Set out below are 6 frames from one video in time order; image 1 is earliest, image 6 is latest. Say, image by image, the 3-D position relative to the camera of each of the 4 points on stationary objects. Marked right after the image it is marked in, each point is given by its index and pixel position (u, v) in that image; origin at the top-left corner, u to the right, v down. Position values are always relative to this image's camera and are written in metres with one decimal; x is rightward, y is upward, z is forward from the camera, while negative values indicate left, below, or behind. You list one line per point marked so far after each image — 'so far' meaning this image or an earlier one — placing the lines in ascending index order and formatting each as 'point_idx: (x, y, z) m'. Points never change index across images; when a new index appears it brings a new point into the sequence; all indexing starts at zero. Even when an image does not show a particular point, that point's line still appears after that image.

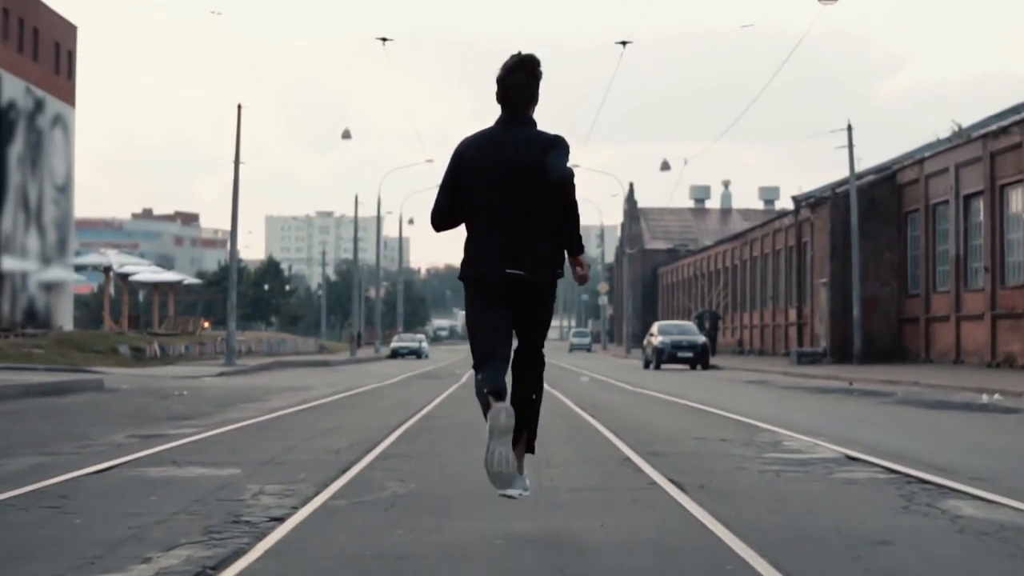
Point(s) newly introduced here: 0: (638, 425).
0: (+1.5, -1.6, +15.6) m
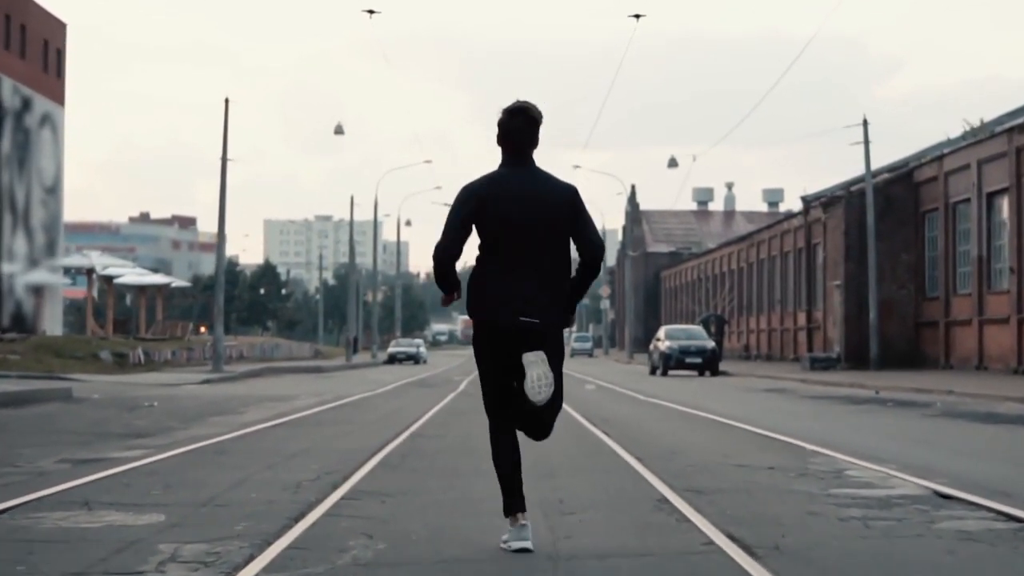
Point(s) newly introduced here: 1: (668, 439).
0: (+1.5, -1.6, +13.2) m
1: (+1.6, -1.6, +14.4) m
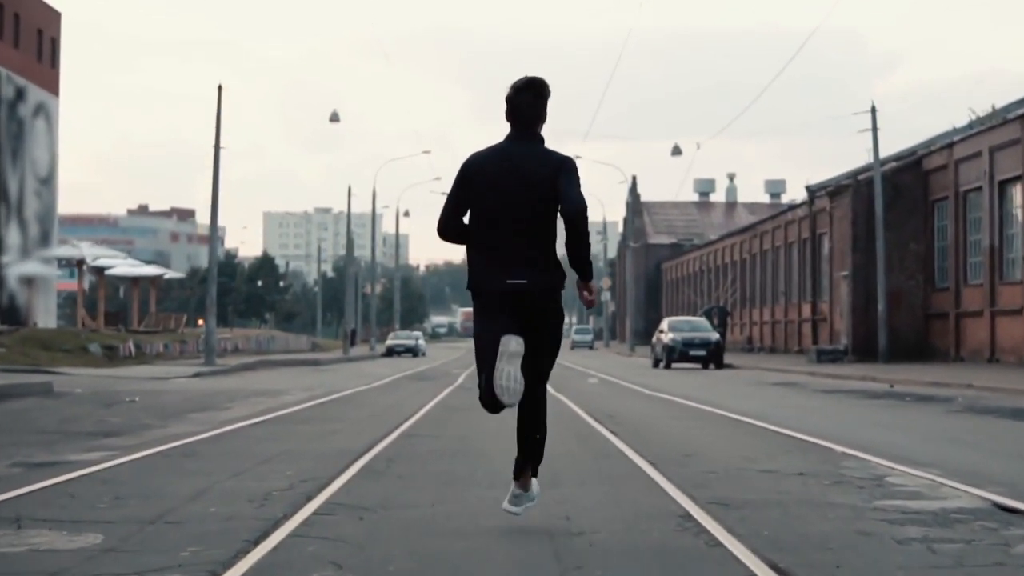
0: (+1.5, -1.4, +12.0) m
1: (+1.6, -1.5, +13.2) m
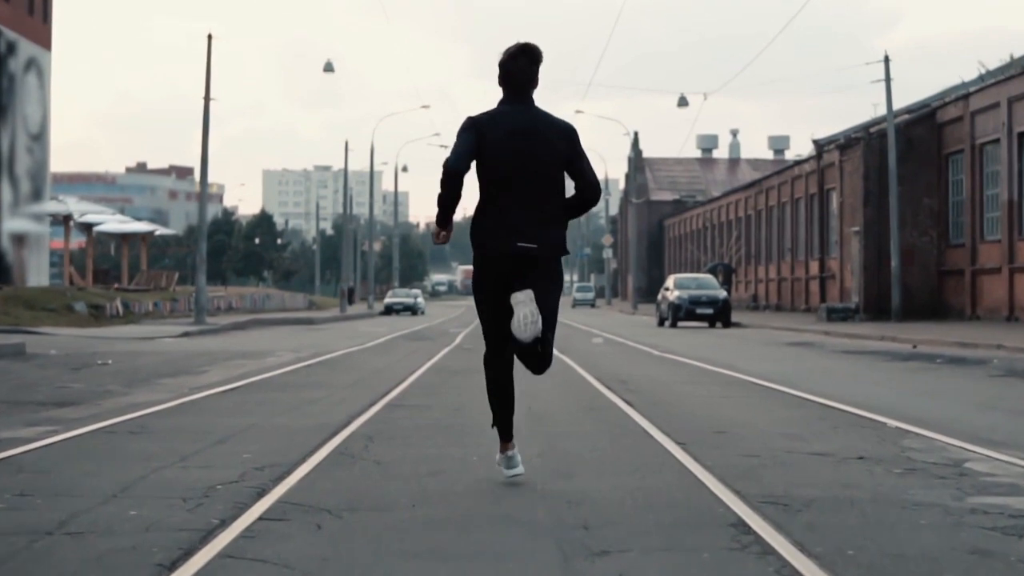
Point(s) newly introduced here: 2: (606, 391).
0: (+1.5, -1.0, +10.3) m
1: (+1.6, -1.1, +11.5) m
2: (+1.0, -1.1, +14.1) m
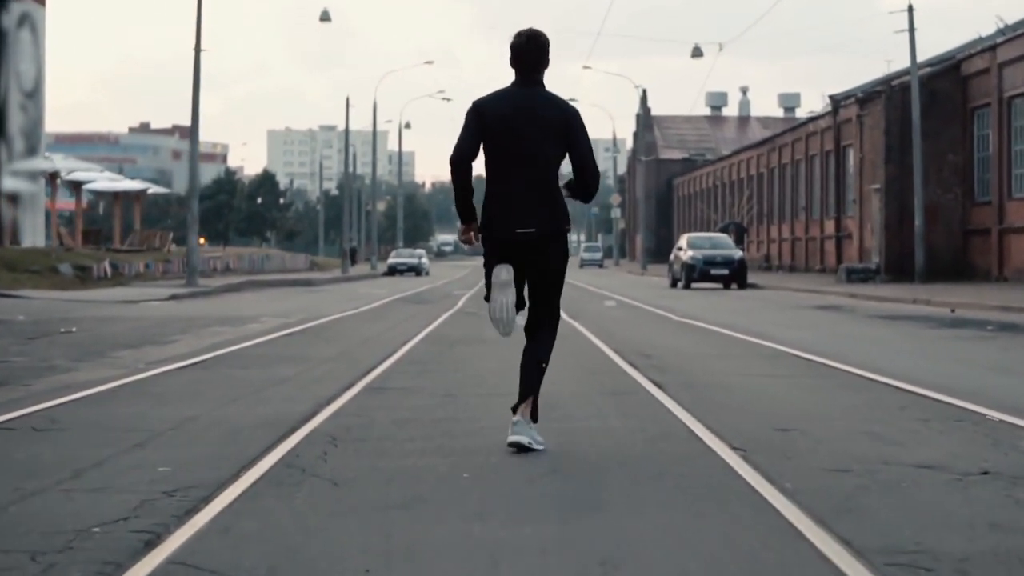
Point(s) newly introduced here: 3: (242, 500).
0: (+1.5, -0.8, +8.1) m
1: (+1.7, -0.8, +9.4) m
2: (+1.0, -0.7, +12.0) m
3: (-1.1, -0.9, +5.6) m
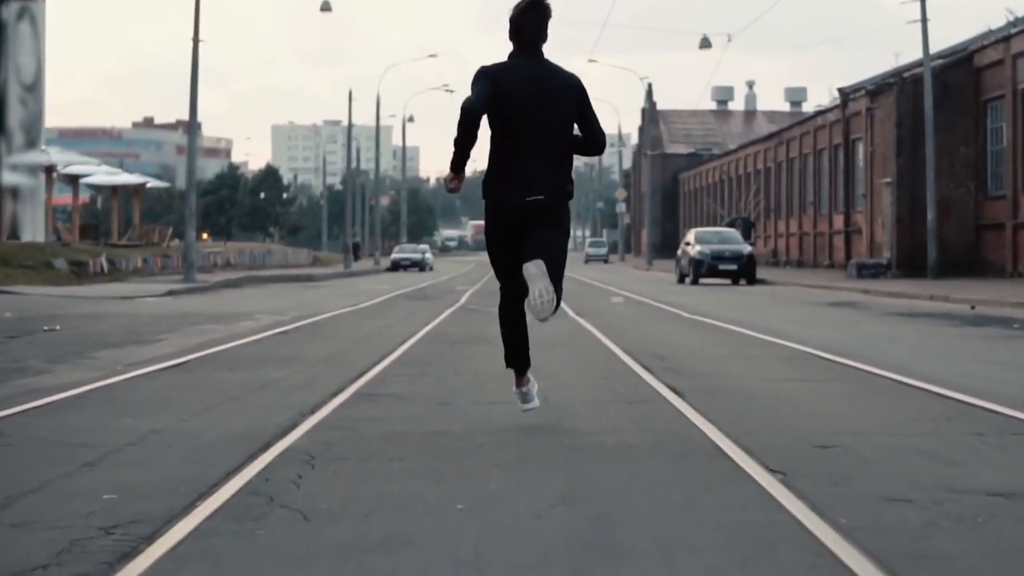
0: (+1.5, -0.8, +7.2) m
1: (+1.7, -0.7, +8.4) m
2: (+1.1, -0.7, +11.0) m
3: (-1.1, -0.8, +4.6) m
